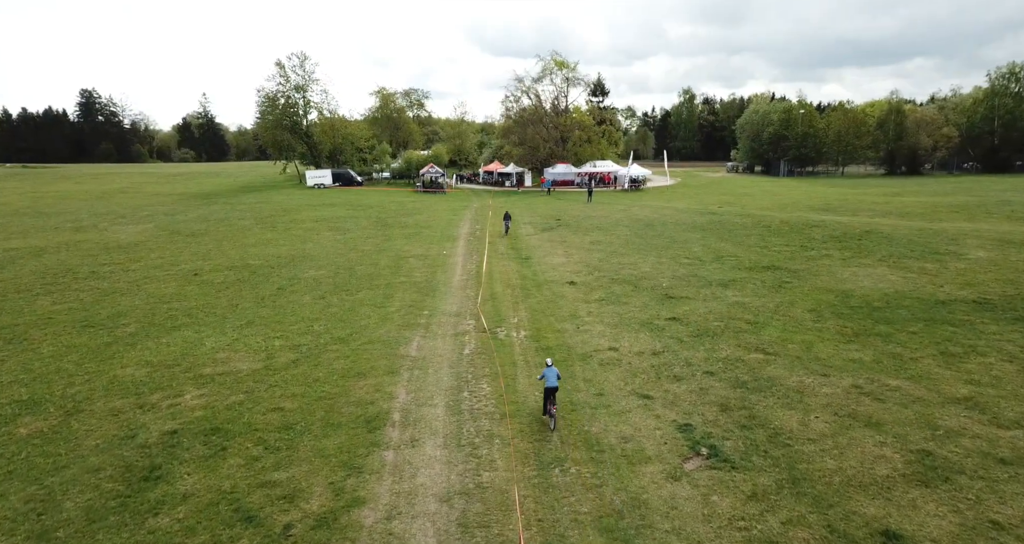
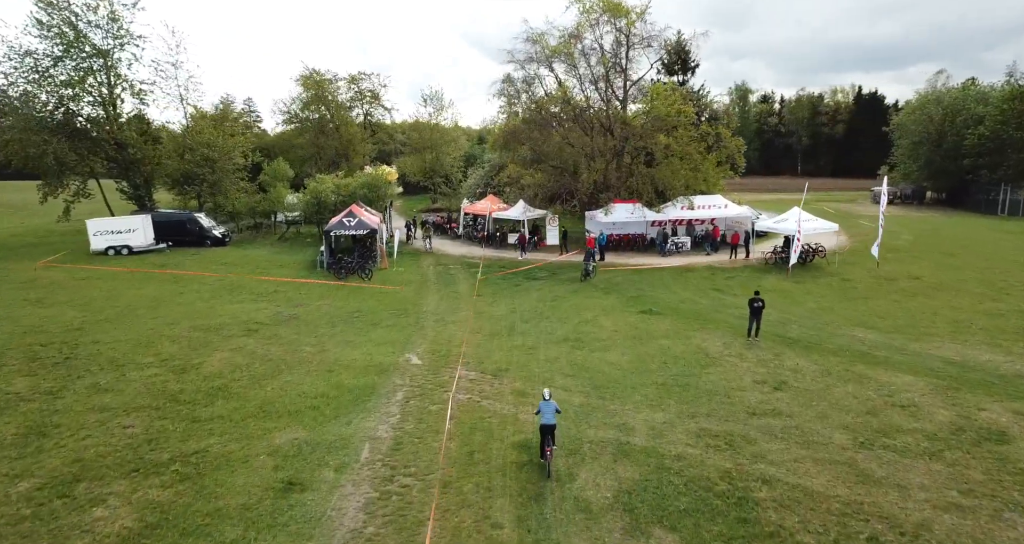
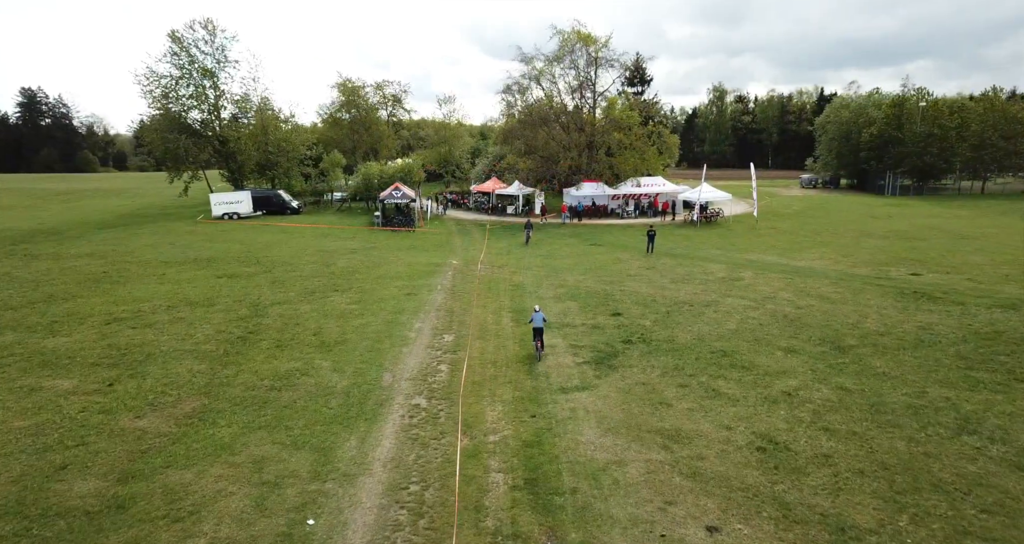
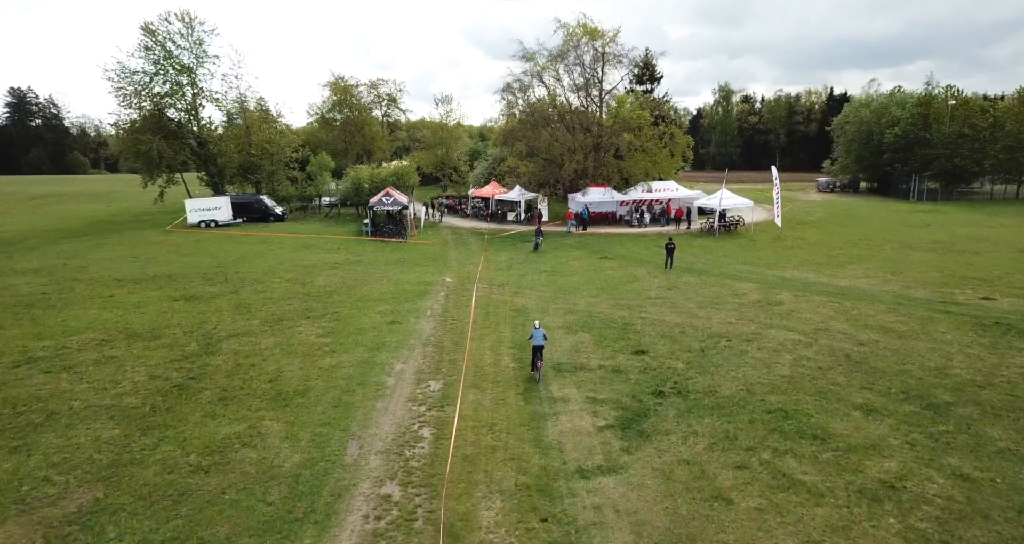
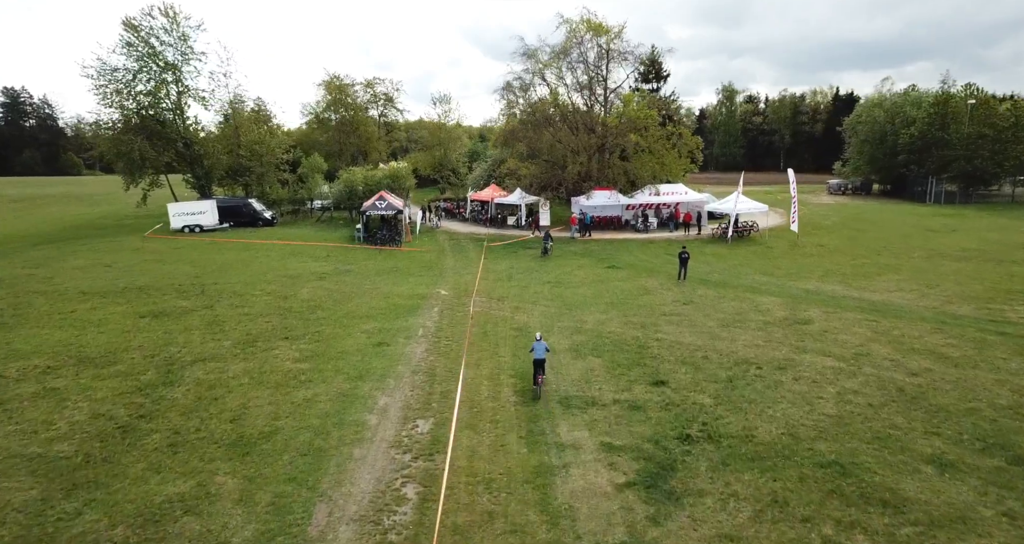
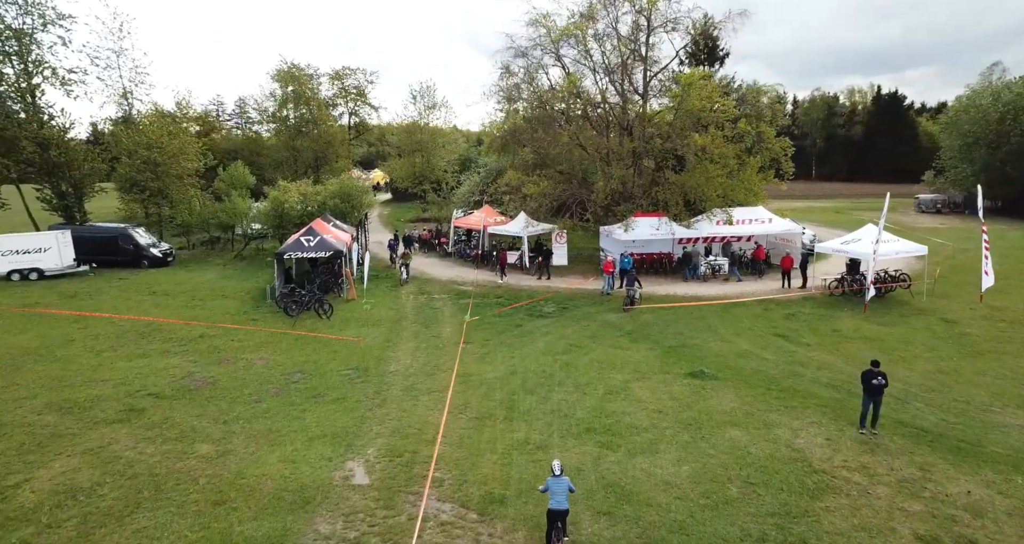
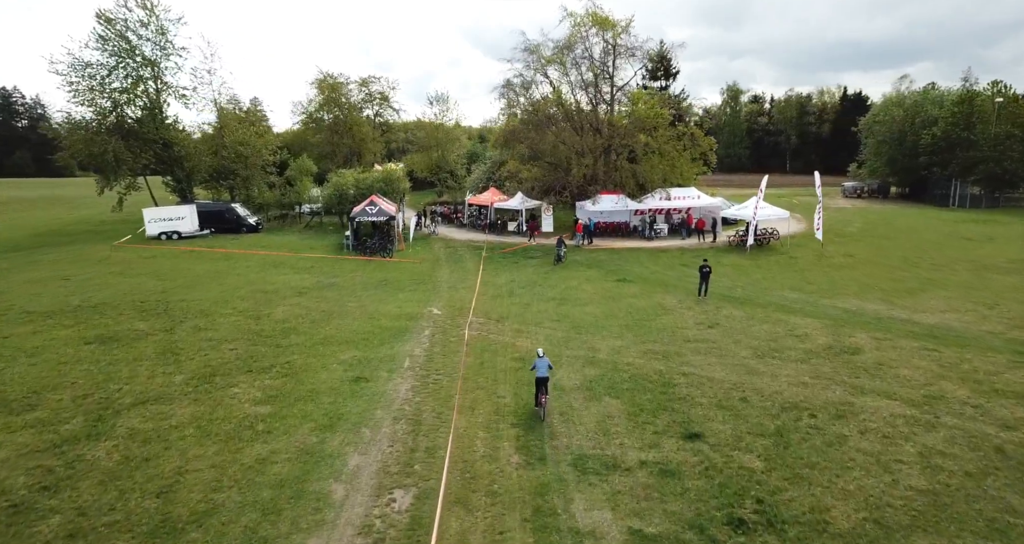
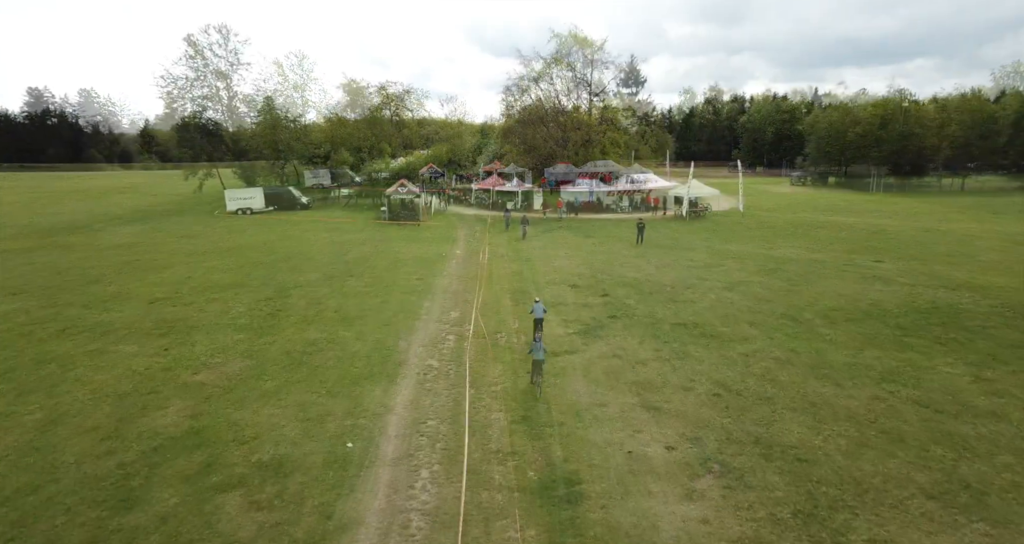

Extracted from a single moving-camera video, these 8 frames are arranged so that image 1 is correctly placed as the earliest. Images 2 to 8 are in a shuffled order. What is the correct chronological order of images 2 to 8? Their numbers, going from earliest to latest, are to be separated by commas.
8, 3, 4, 5, 7, 2, 6
